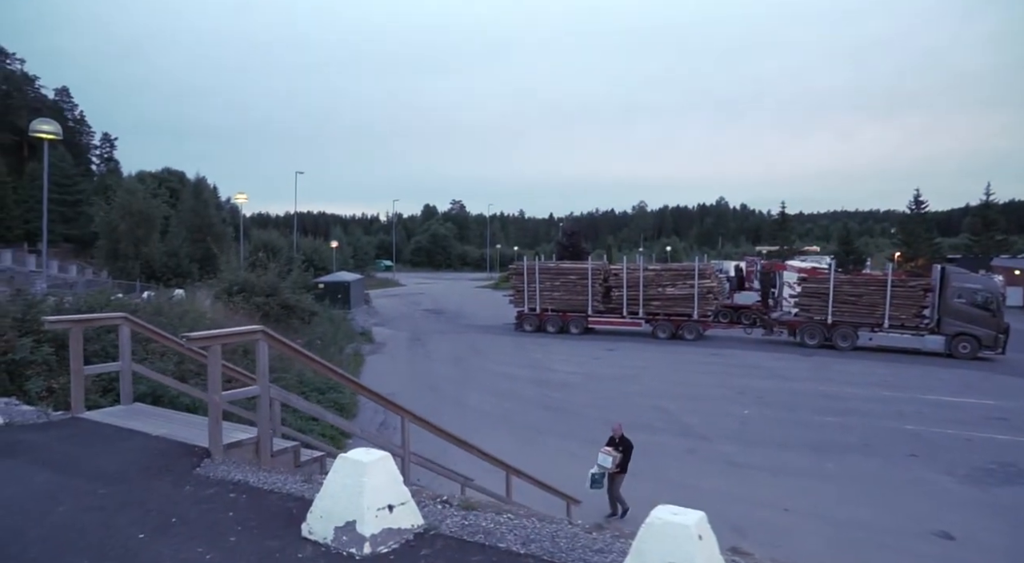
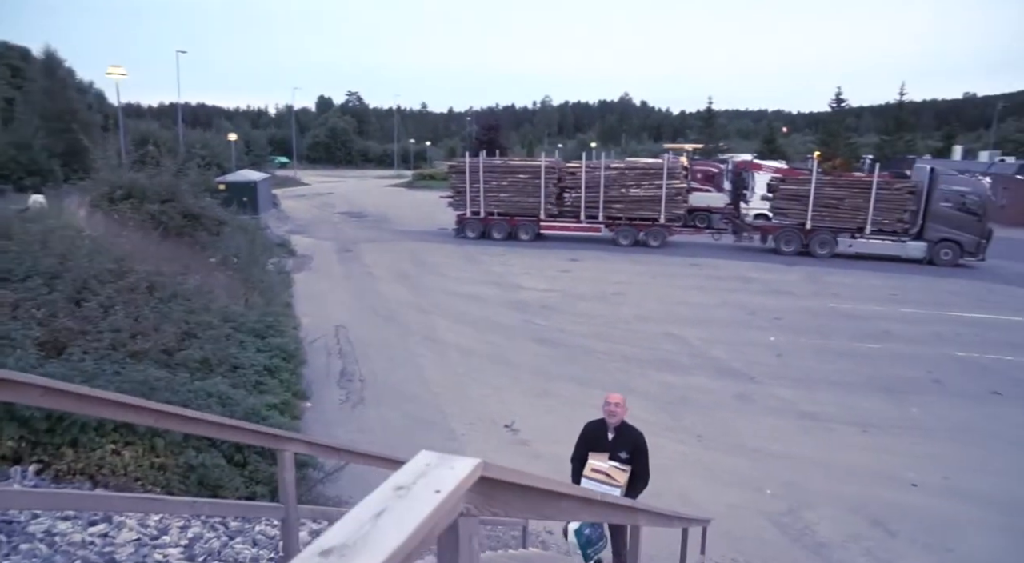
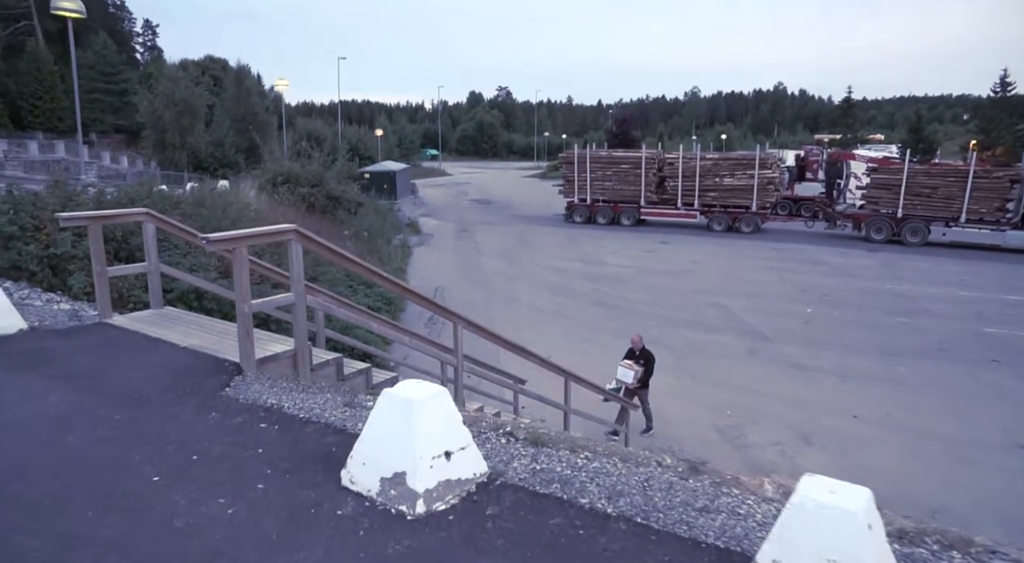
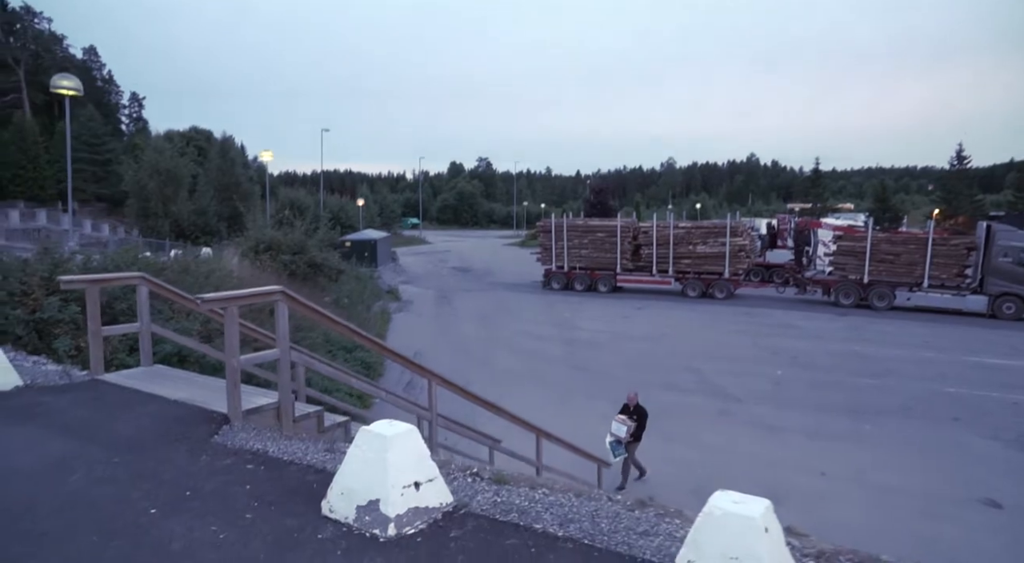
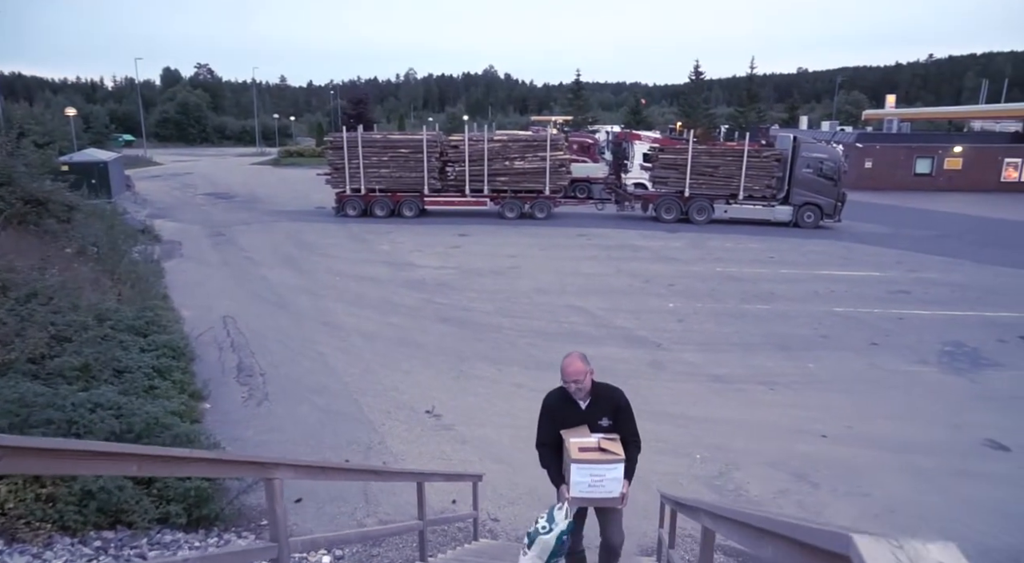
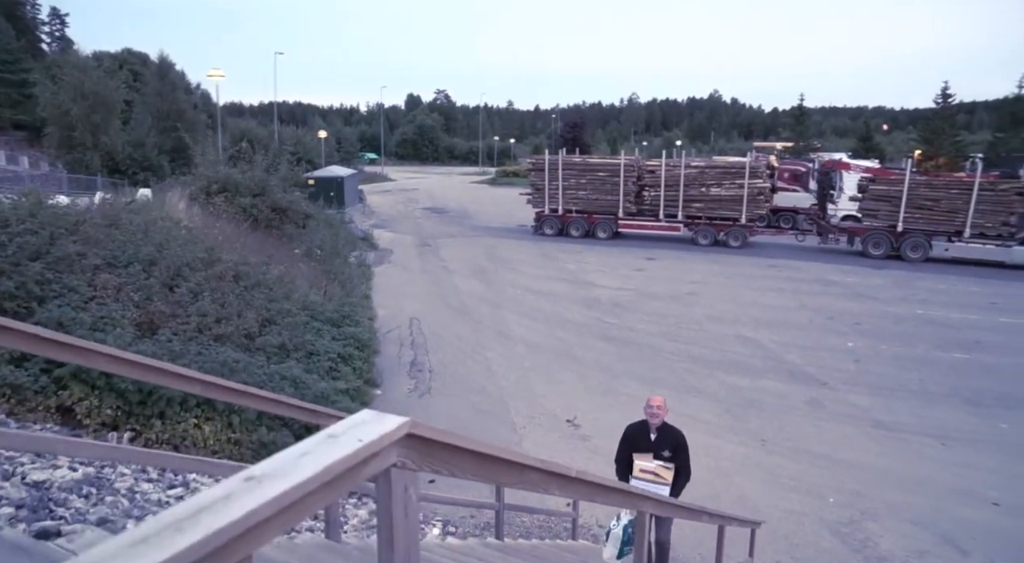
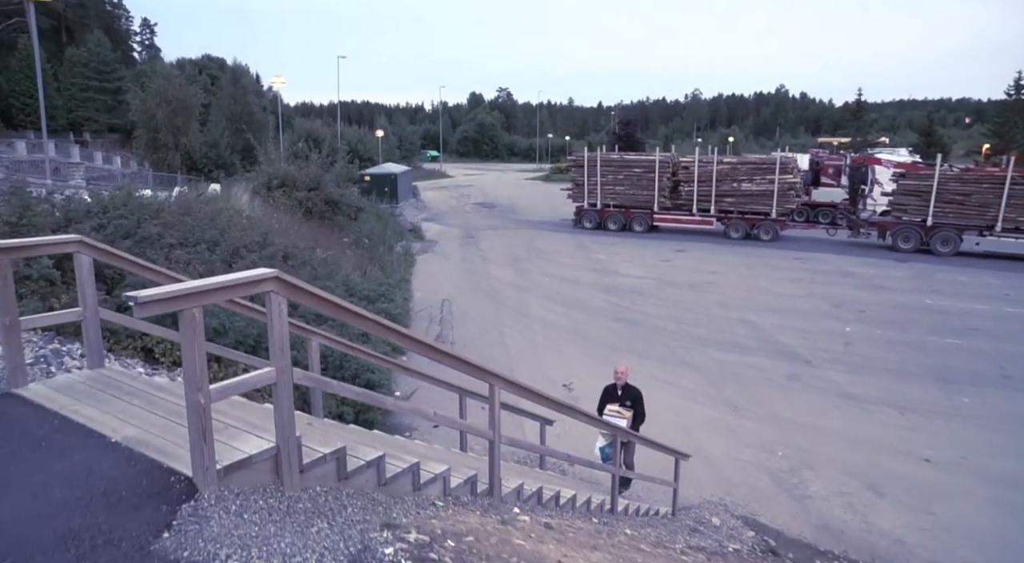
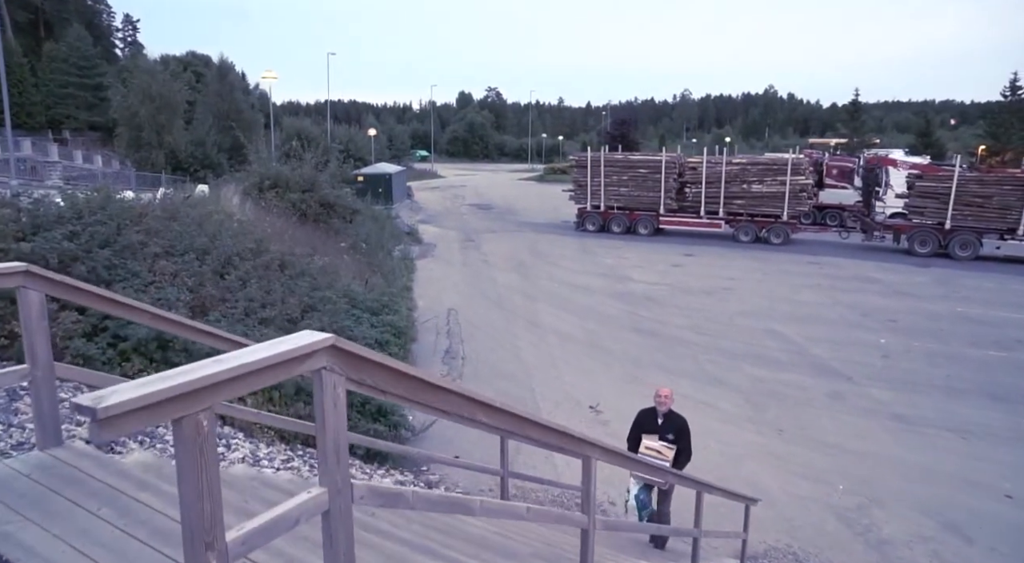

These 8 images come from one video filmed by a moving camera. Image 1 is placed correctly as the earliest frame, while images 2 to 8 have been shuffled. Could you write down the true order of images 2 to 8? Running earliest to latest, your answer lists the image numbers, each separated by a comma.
4, 3, 7, 8, 6, 2, 5
